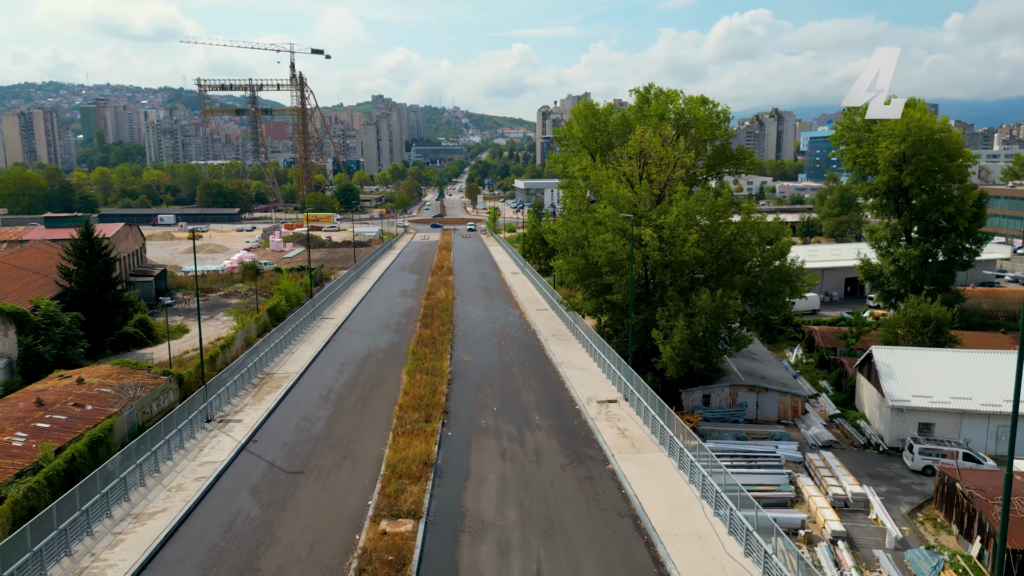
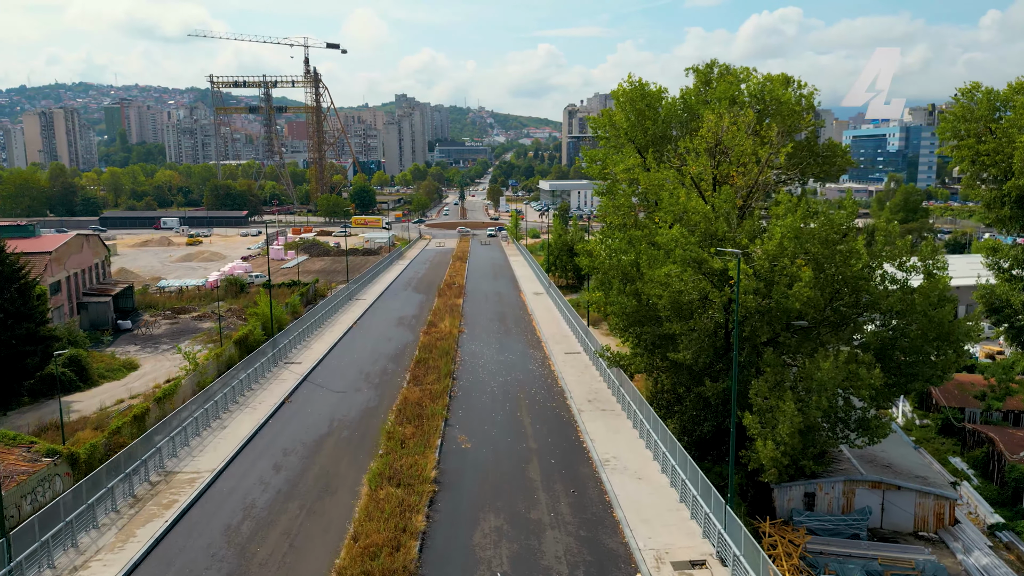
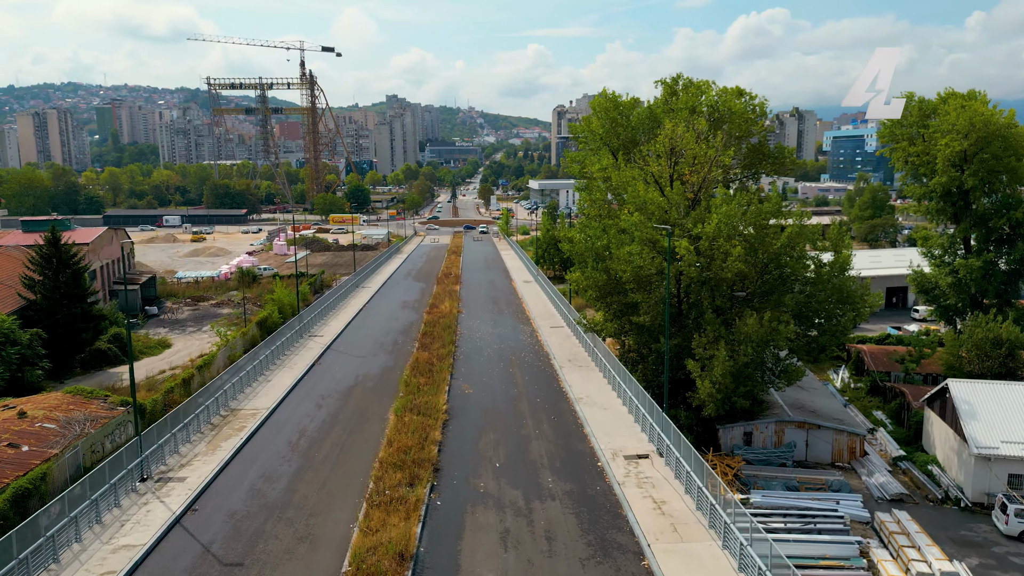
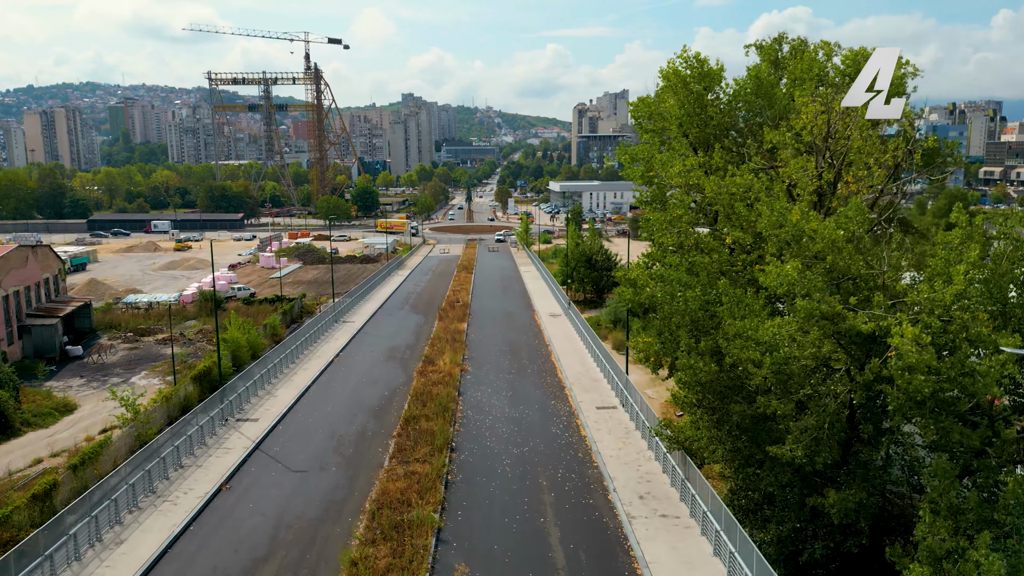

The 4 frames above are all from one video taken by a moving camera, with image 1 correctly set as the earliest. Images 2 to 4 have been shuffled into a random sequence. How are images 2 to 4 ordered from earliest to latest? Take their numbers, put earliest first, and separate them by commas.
3, 2, 4
